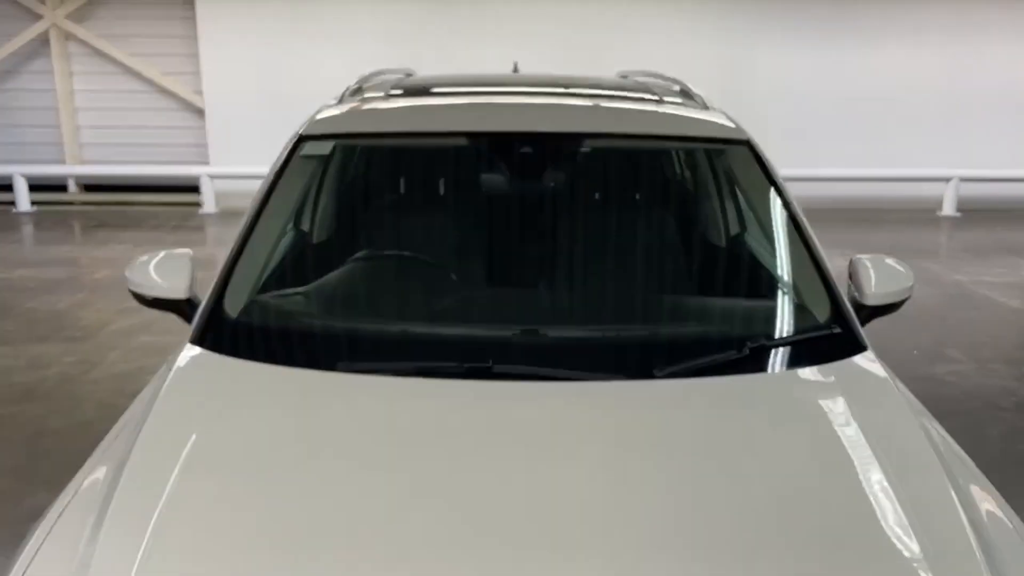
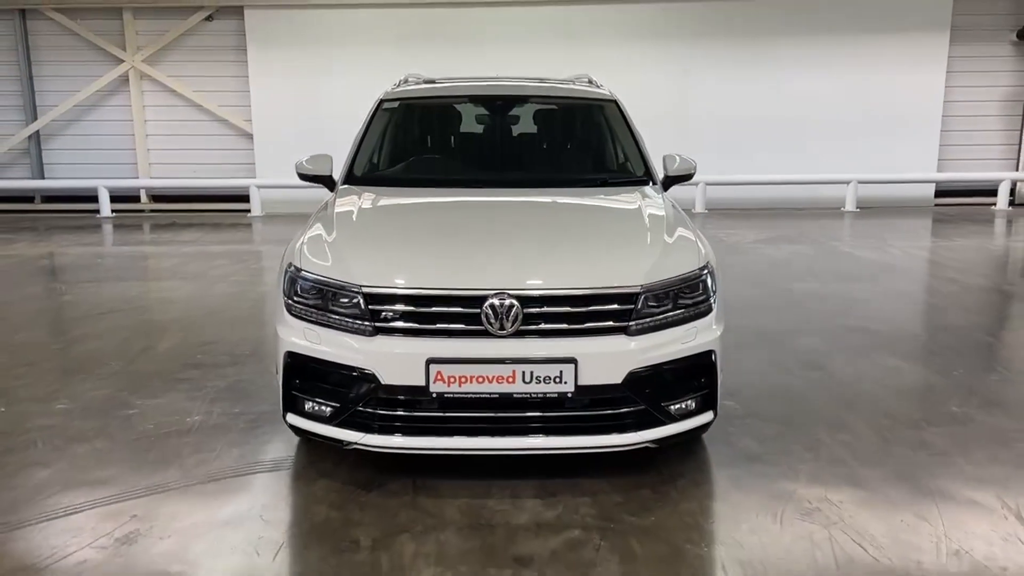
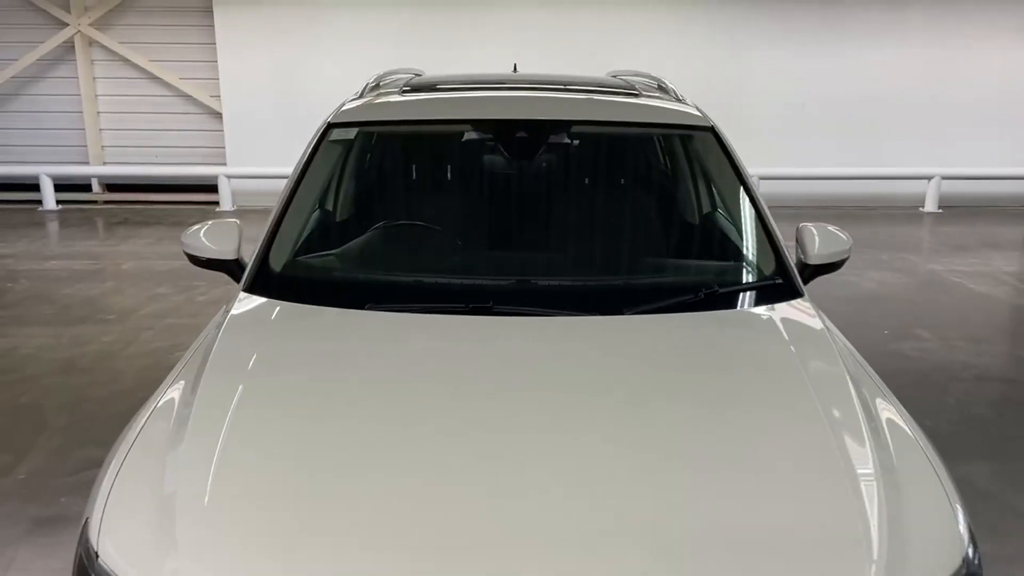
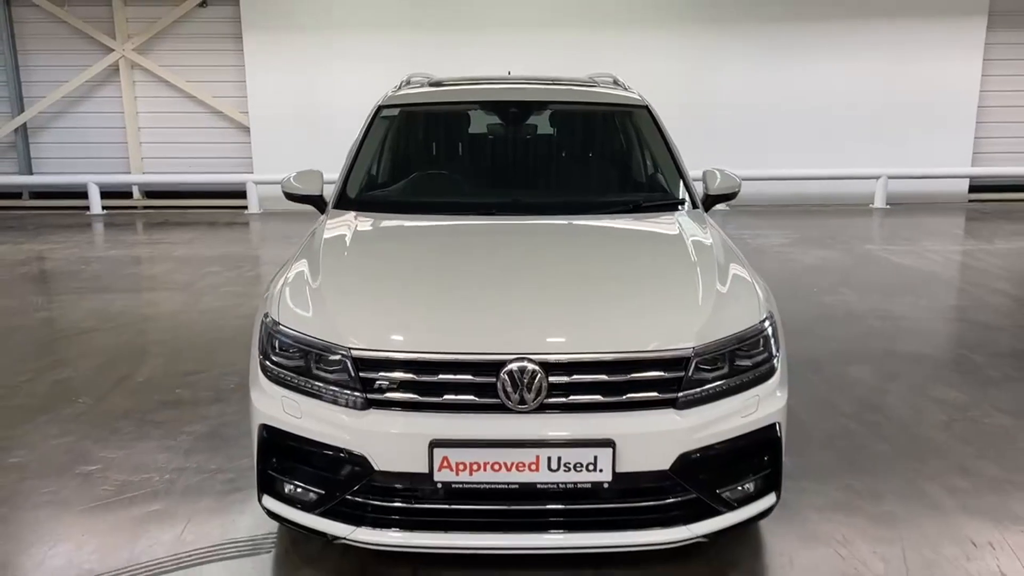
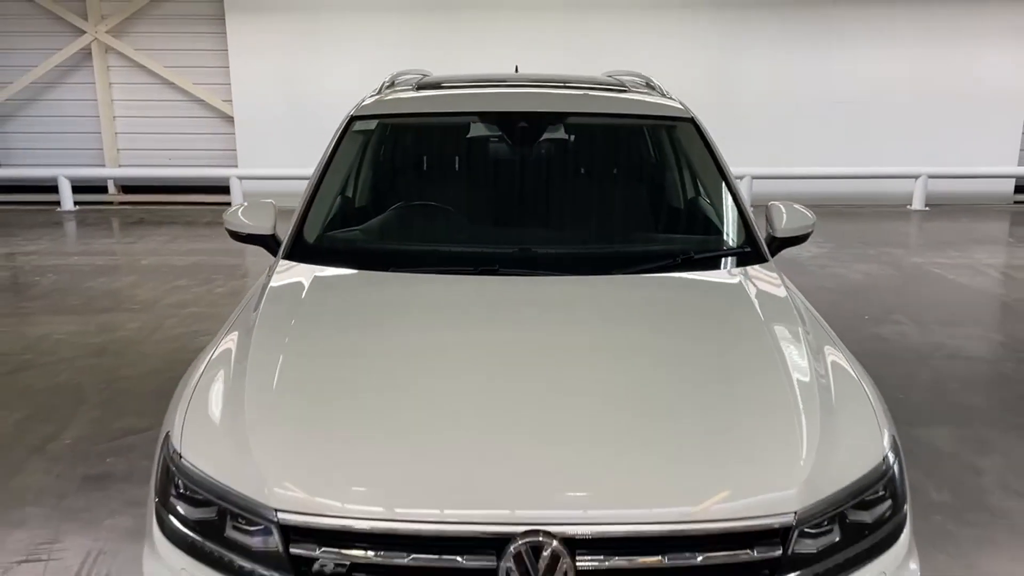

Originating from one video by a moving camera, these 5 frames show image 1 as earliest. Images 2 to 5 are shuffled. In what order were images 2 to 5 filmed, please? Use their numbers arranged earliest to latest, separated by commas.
3, 5, 4, 2
